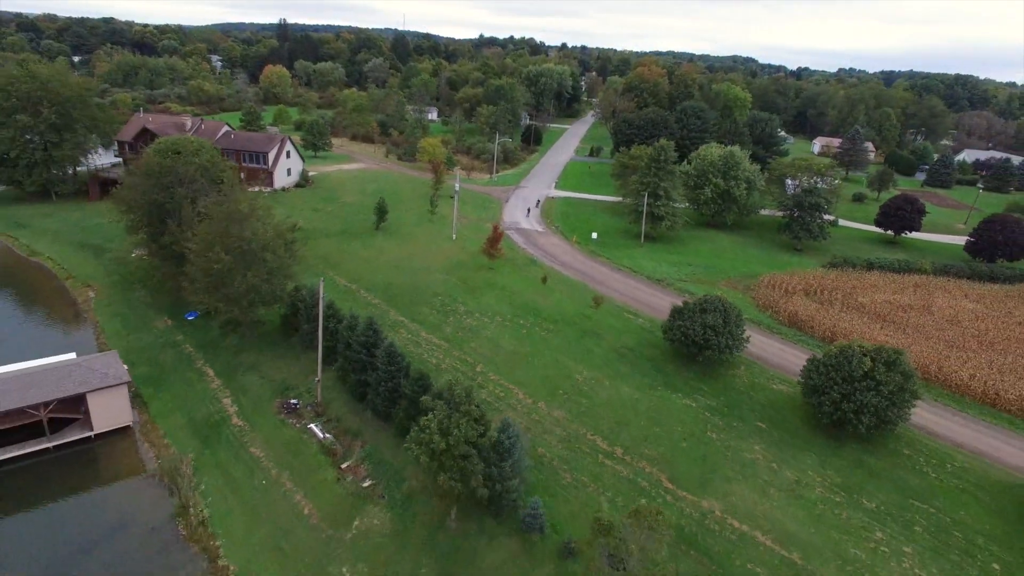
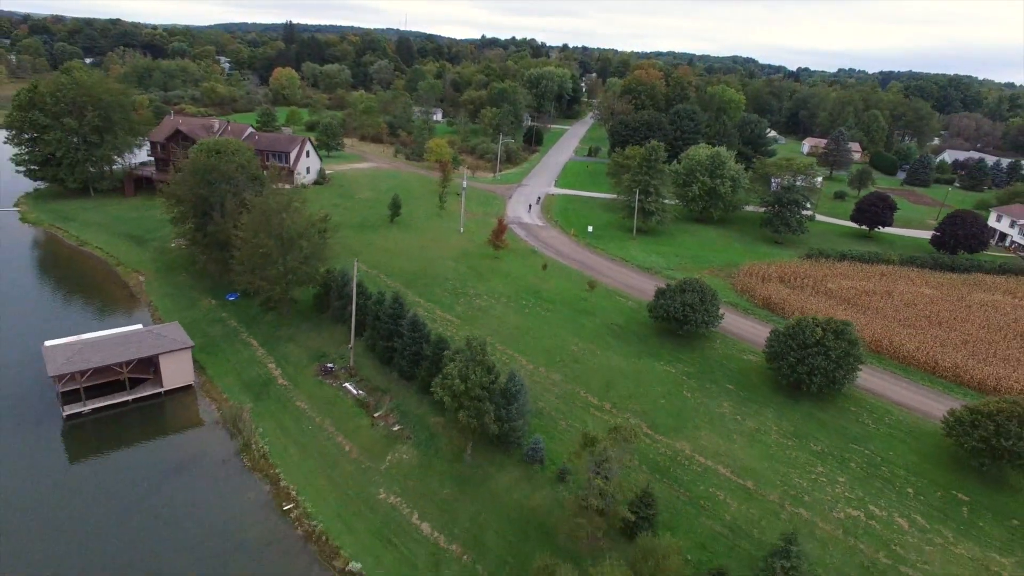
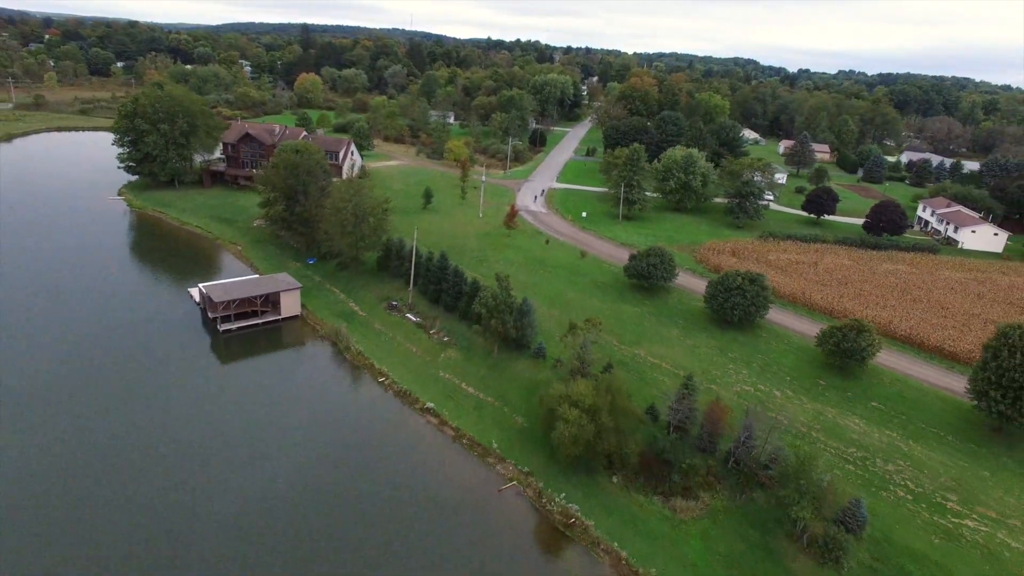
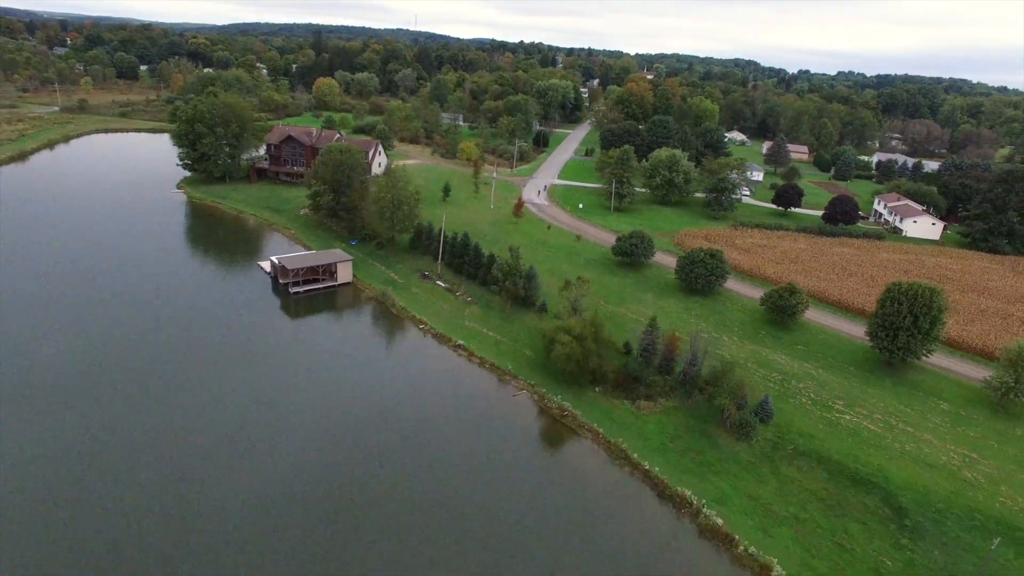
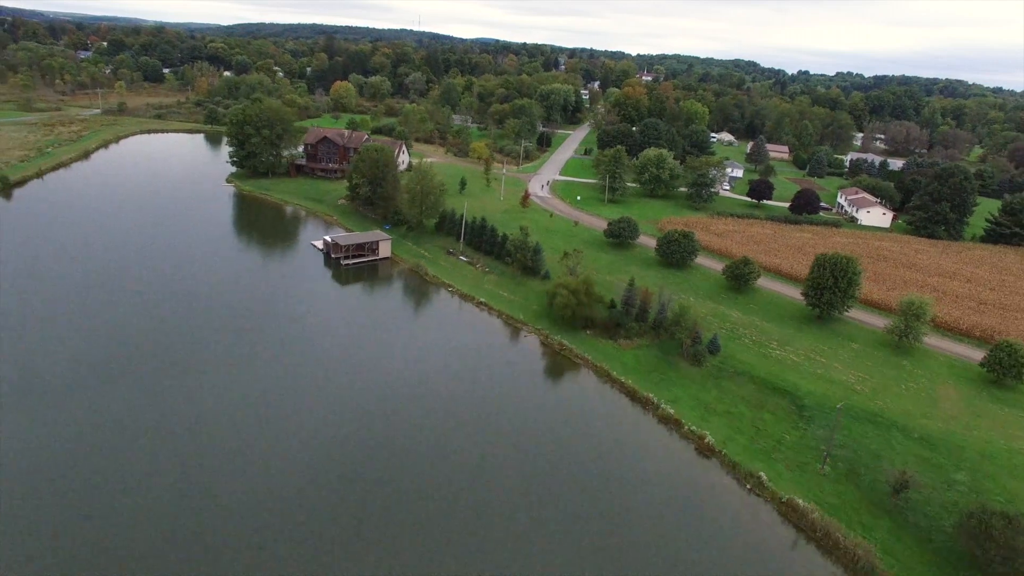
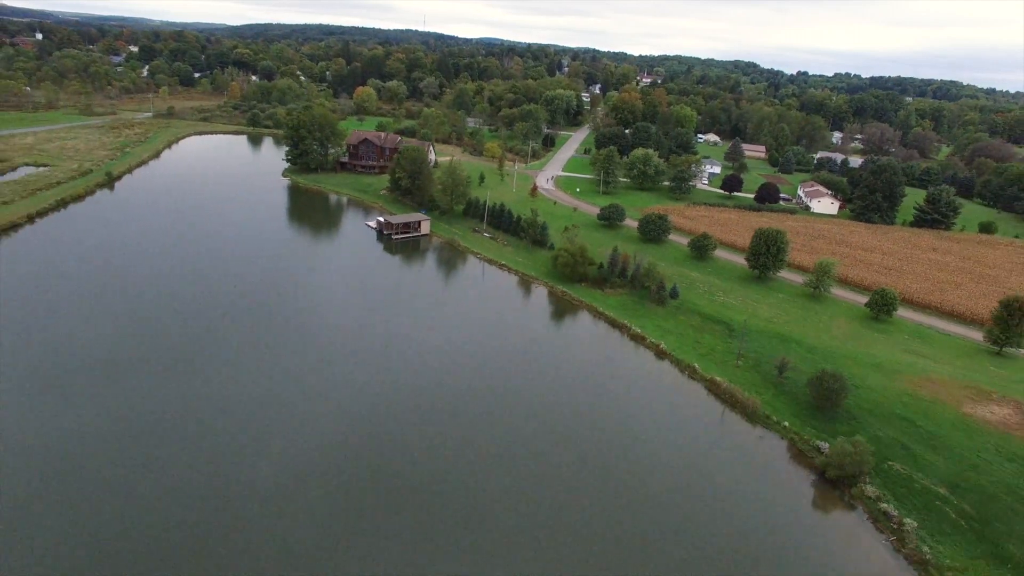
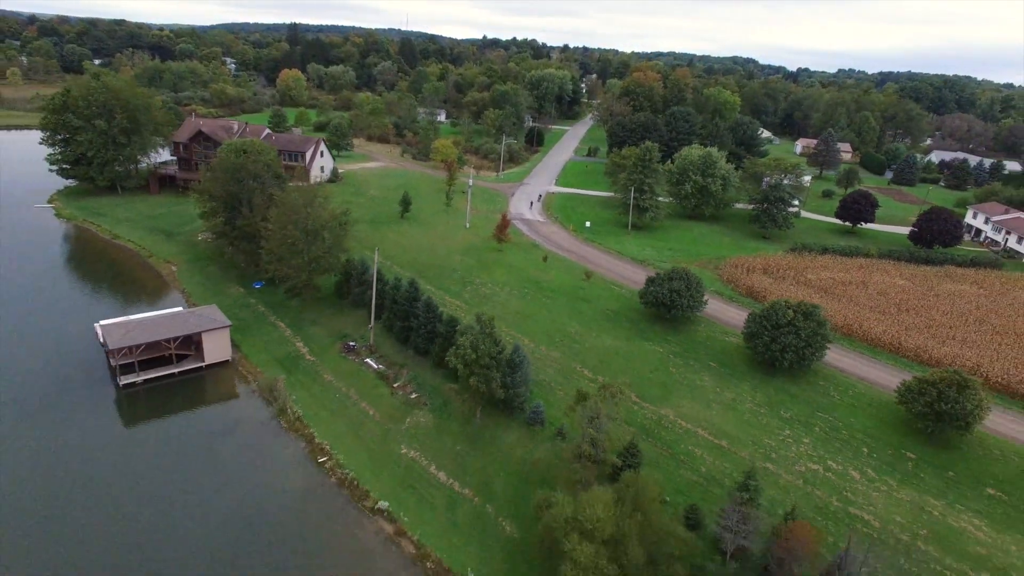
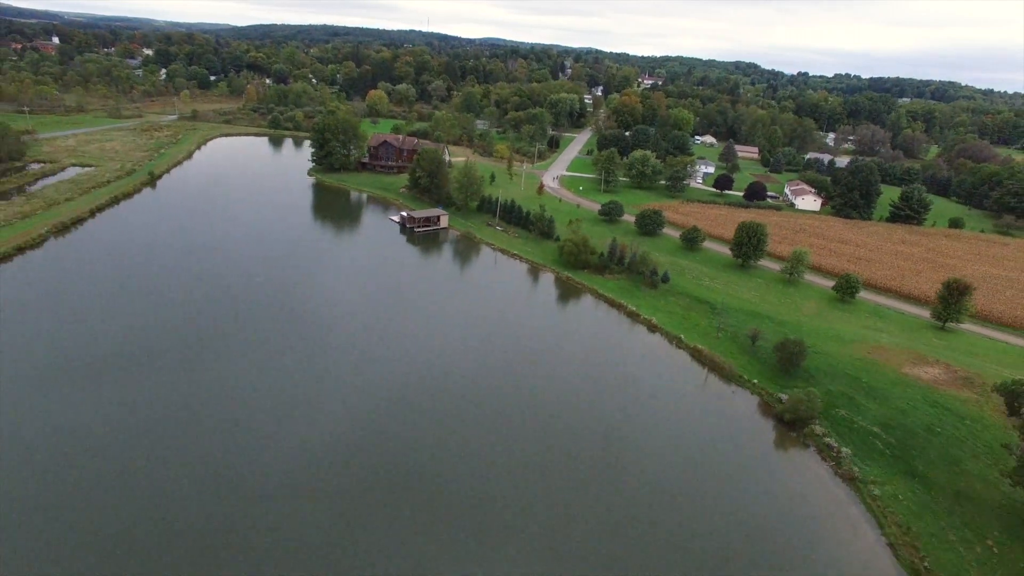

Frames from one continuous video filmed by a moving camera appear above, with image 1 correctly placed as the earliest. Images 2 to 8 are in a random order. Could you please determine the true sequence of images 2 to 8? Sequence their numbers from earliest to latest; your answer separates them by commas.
2, 7, 3, 4, 5, 6, 8
